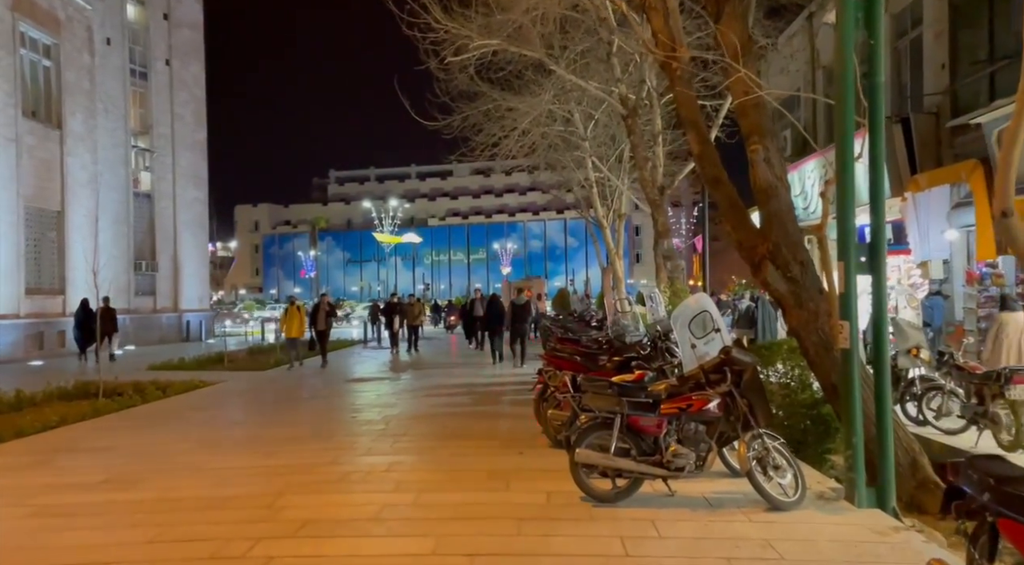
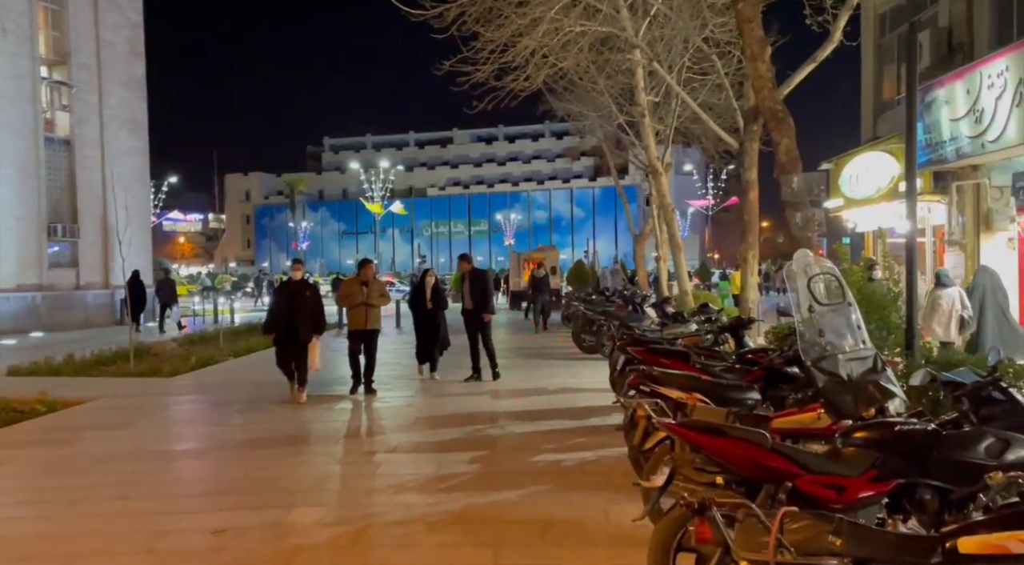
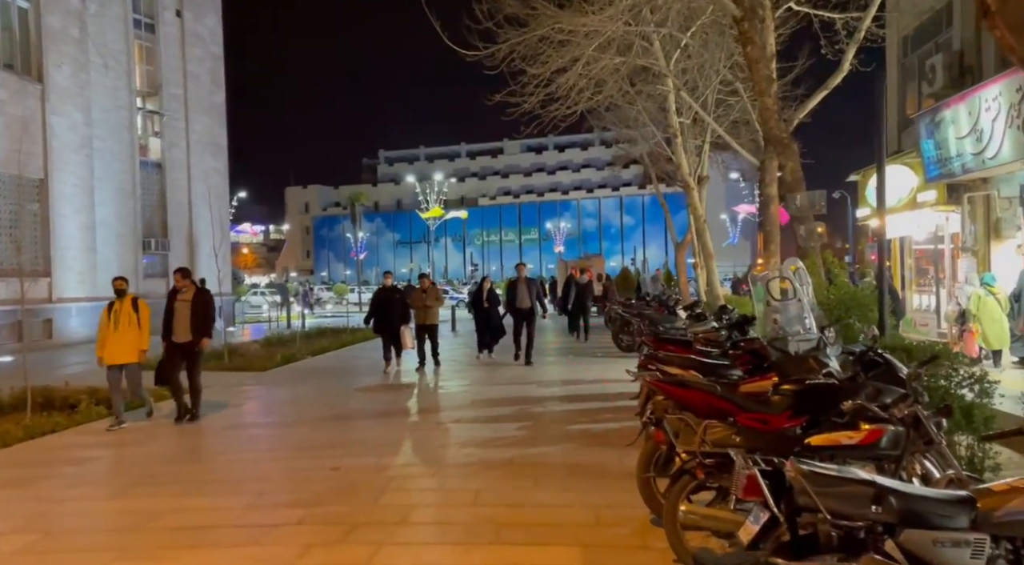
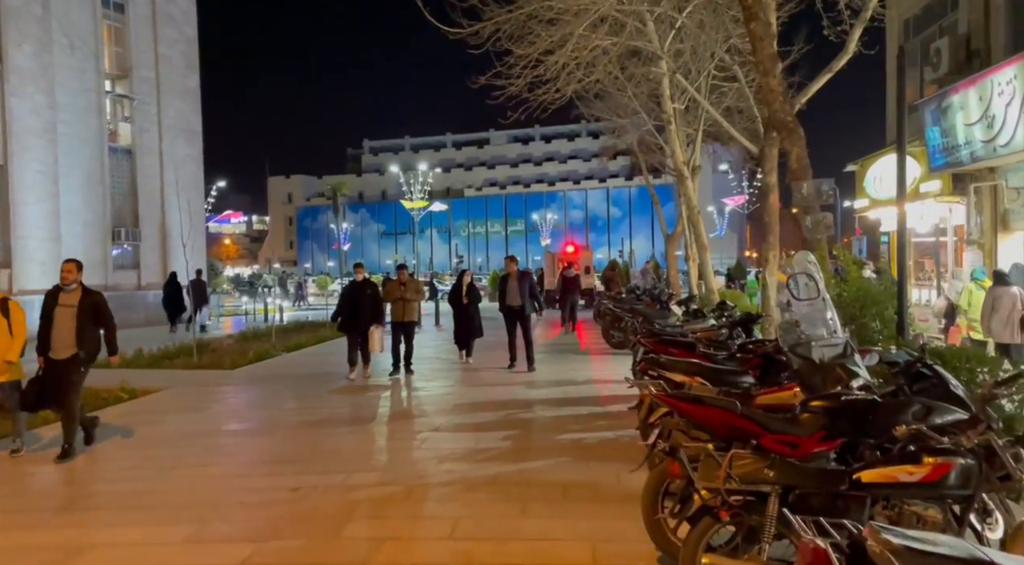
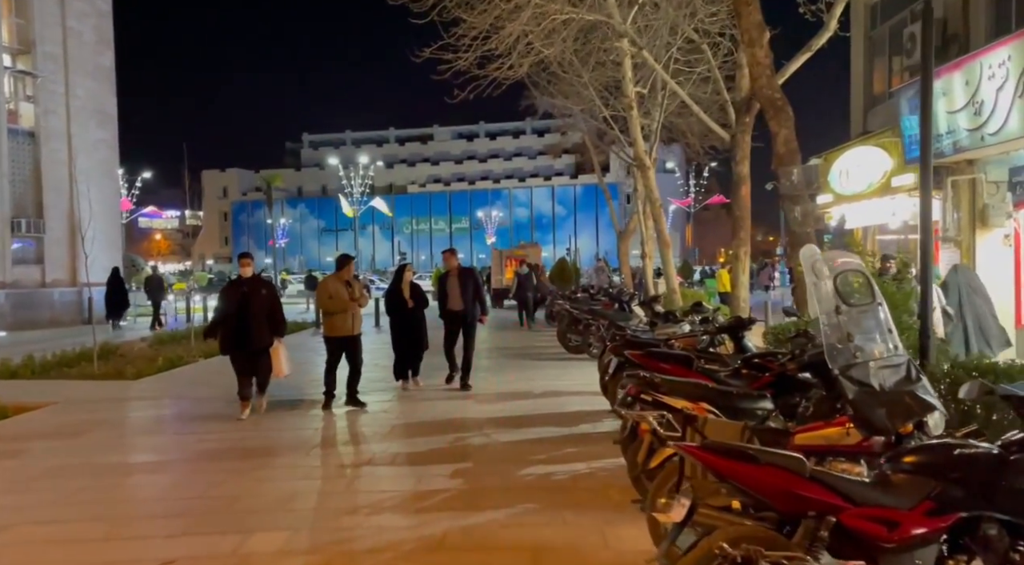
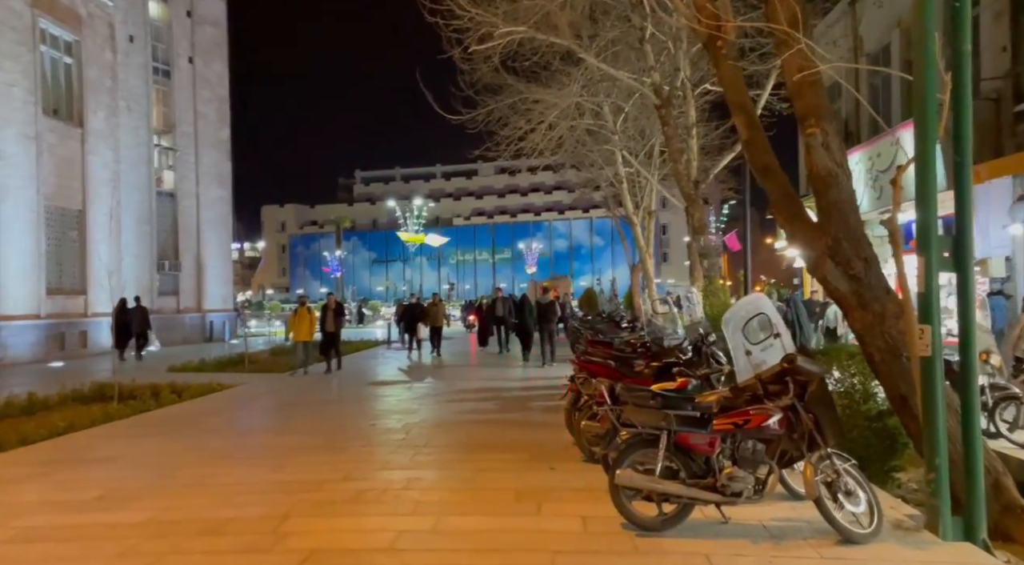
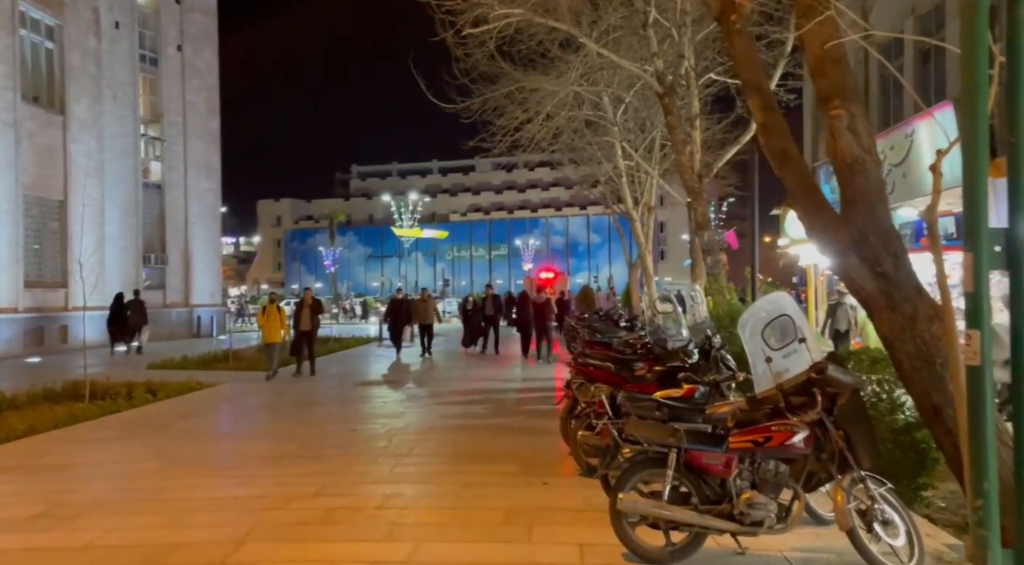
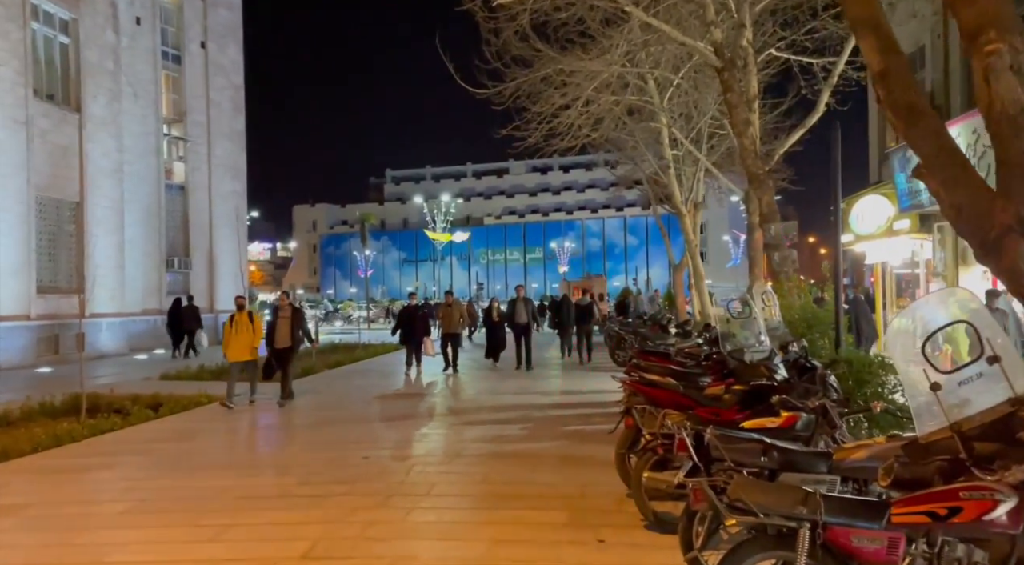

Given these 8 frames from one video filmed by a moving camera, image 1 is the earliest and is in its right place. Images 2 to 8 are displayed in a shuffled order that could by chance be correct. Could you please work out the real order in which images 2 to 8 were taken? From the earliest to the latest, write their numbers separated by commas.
6, 7, 8, 3, 4, 2, 5
